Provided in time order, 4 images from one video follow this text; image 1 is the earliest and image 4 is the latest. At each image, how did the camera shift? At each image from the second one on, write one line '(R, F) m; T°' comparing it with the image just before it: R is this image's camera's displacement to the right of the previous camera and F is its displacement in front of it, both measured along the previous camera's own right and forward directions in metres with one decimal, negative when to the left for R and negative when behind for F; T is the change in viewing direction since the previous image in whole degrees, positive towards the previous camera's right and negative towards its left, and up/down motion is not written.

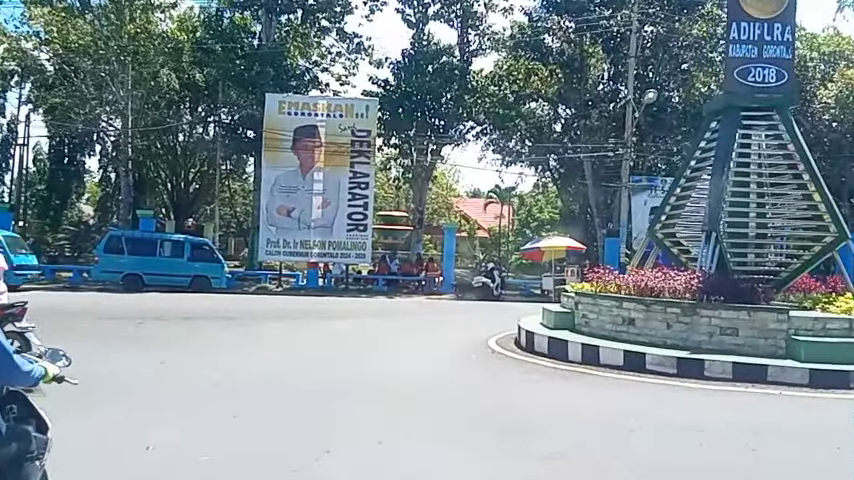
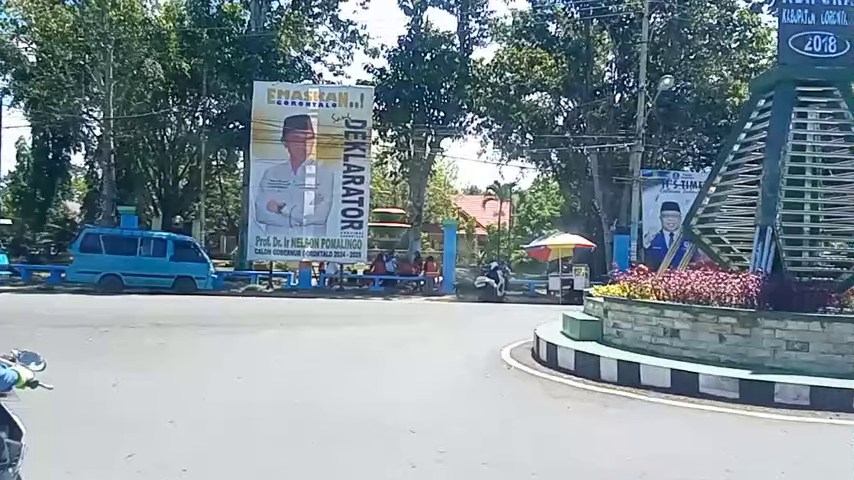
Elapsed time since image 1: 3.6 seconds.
(-0.1, +1.7) m; 0°
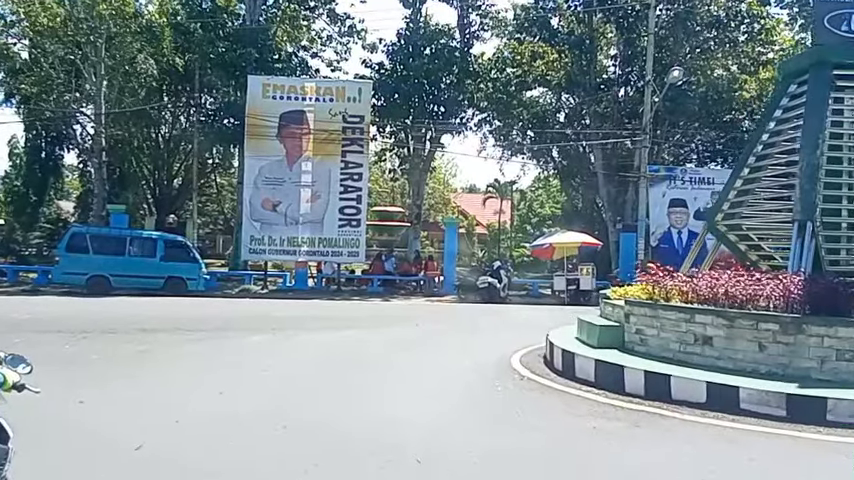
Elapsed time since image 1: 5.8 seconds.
(-0.1, +0.9) m; 0°
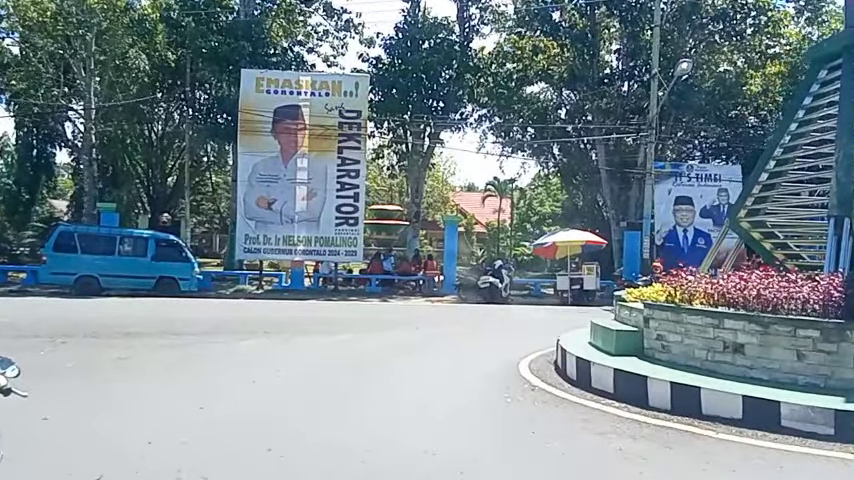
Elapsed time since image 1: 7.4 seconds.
(0.0, +0.8) m; 0°
